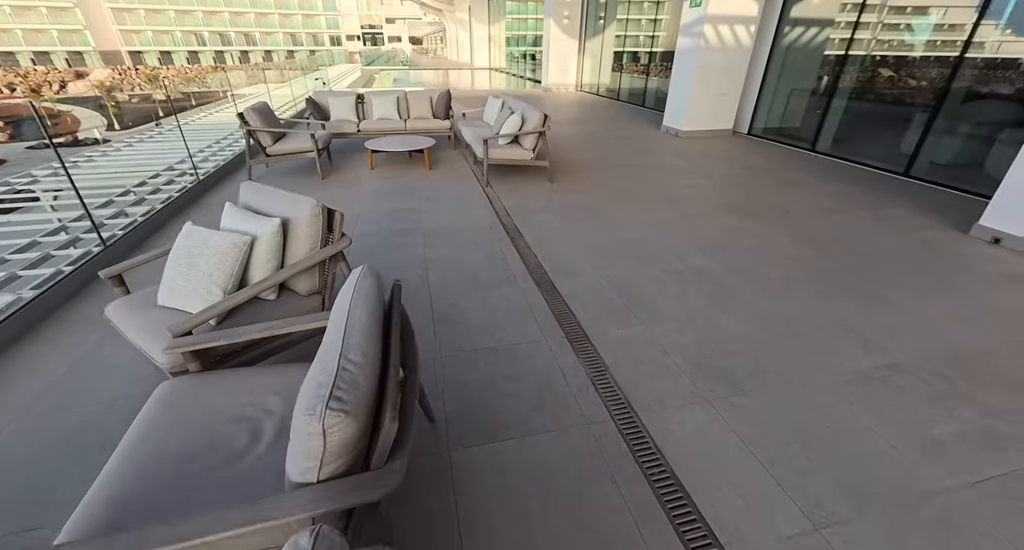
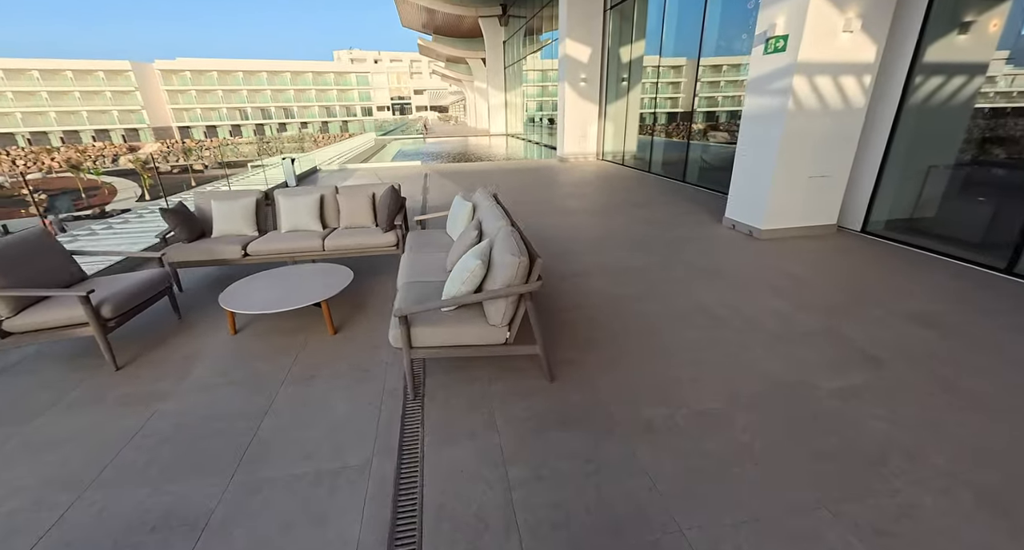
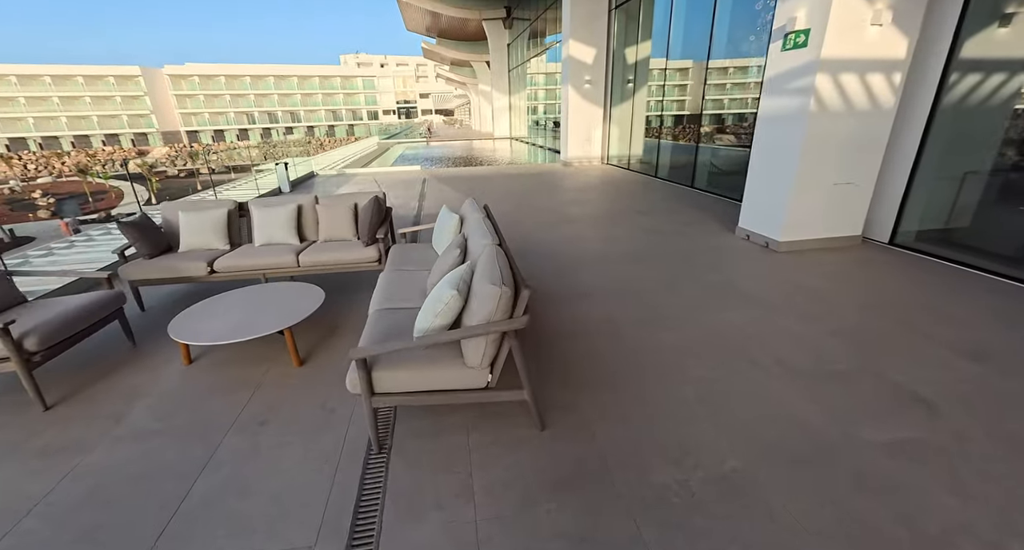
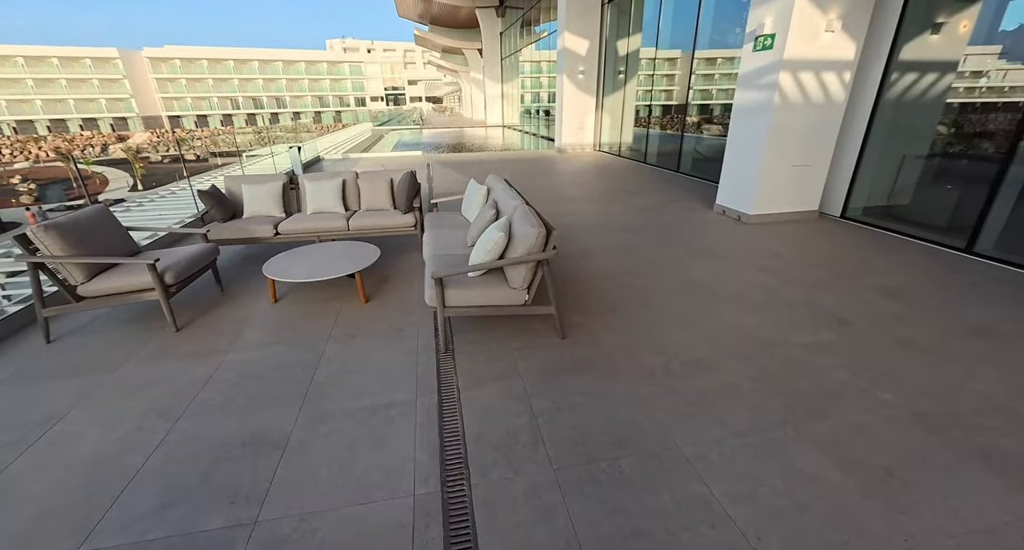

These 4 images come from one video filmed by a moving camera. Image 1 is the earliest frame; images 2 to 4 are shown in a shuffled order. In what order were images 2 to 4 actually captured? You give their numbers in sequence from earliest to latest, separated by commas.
4, 2, 3
